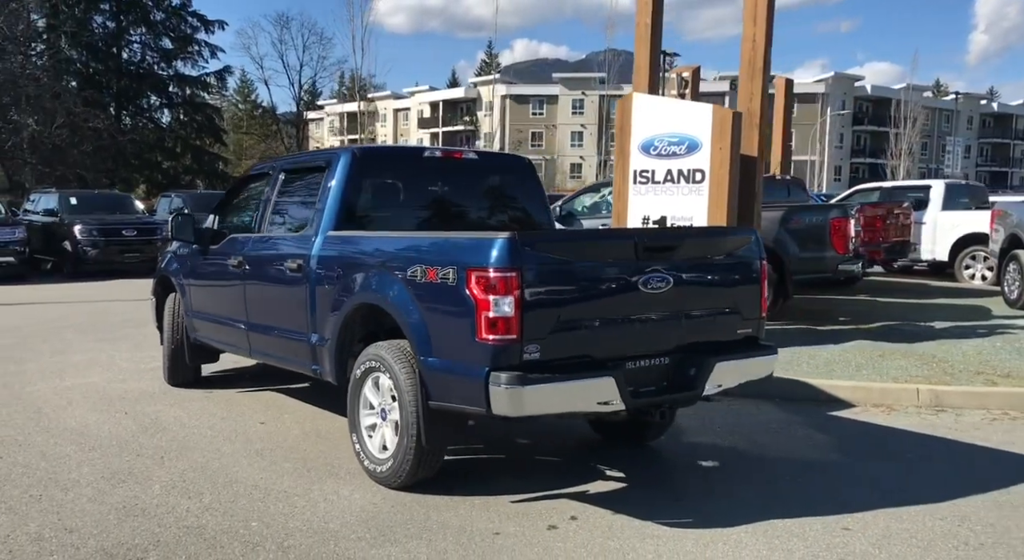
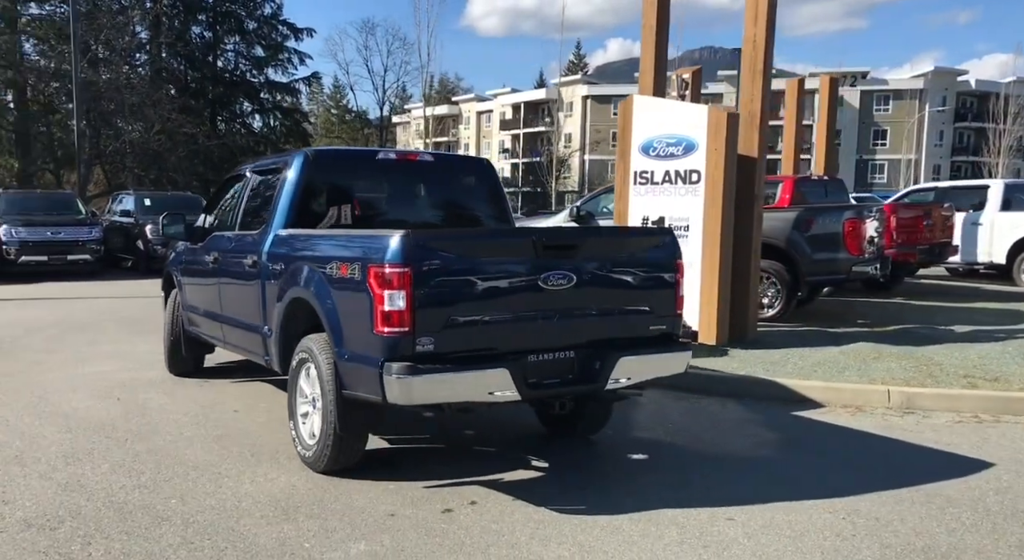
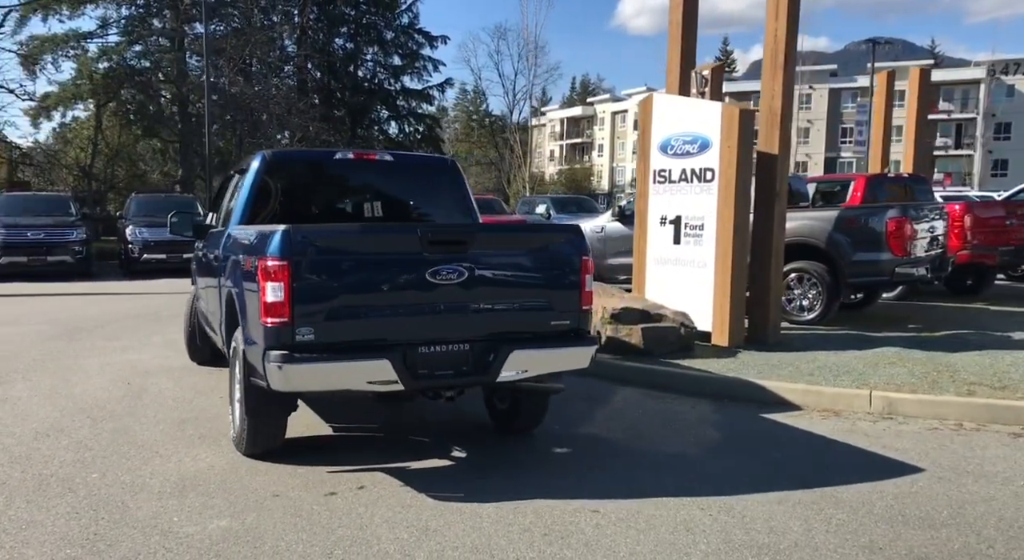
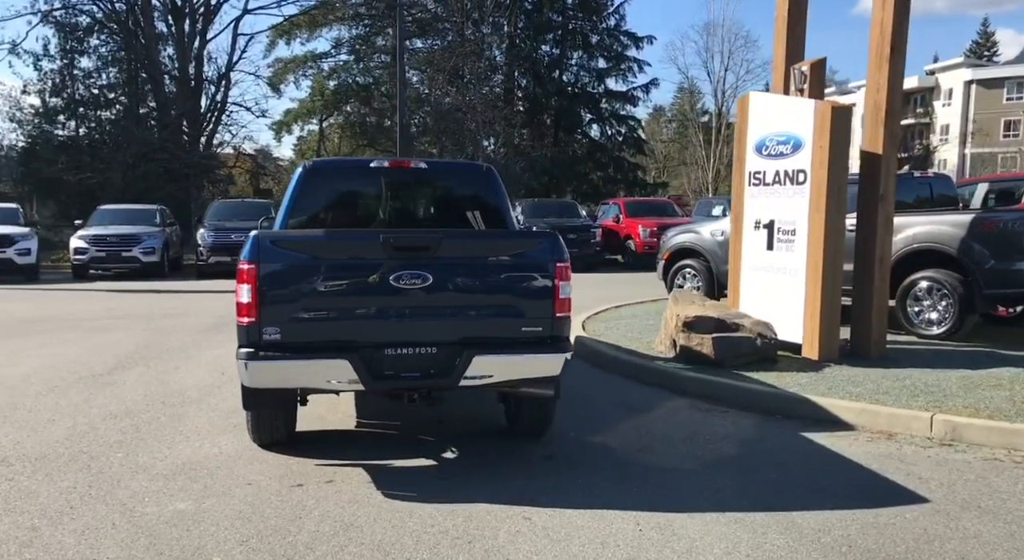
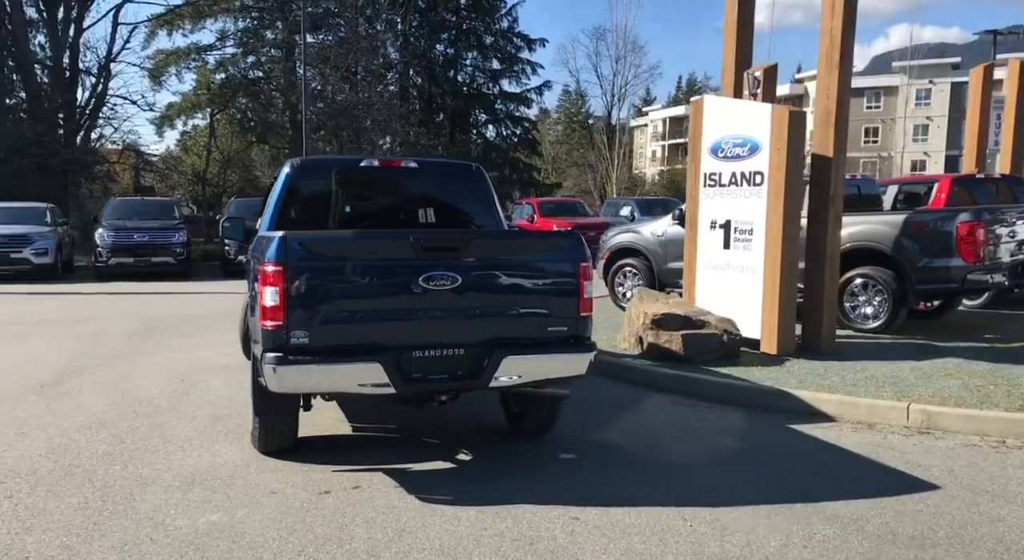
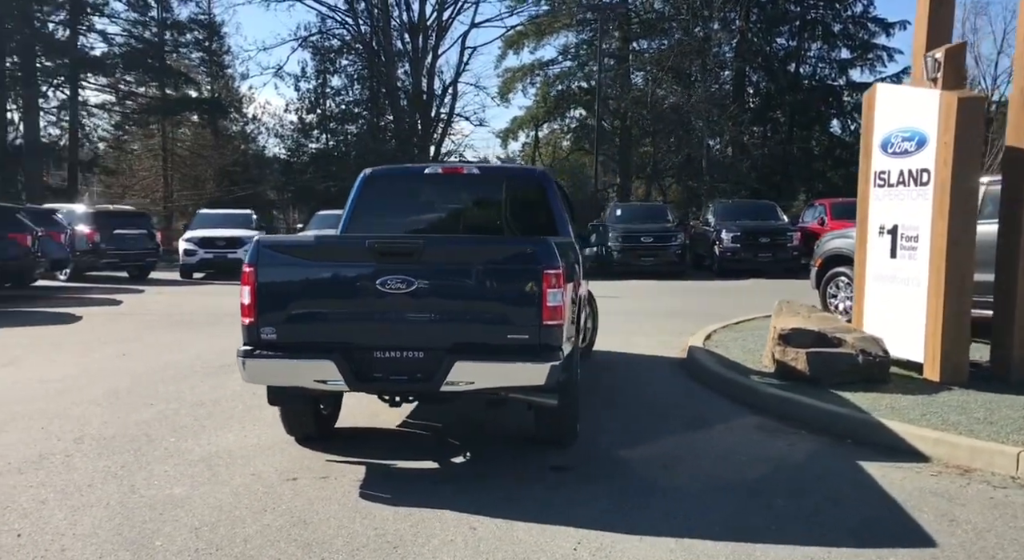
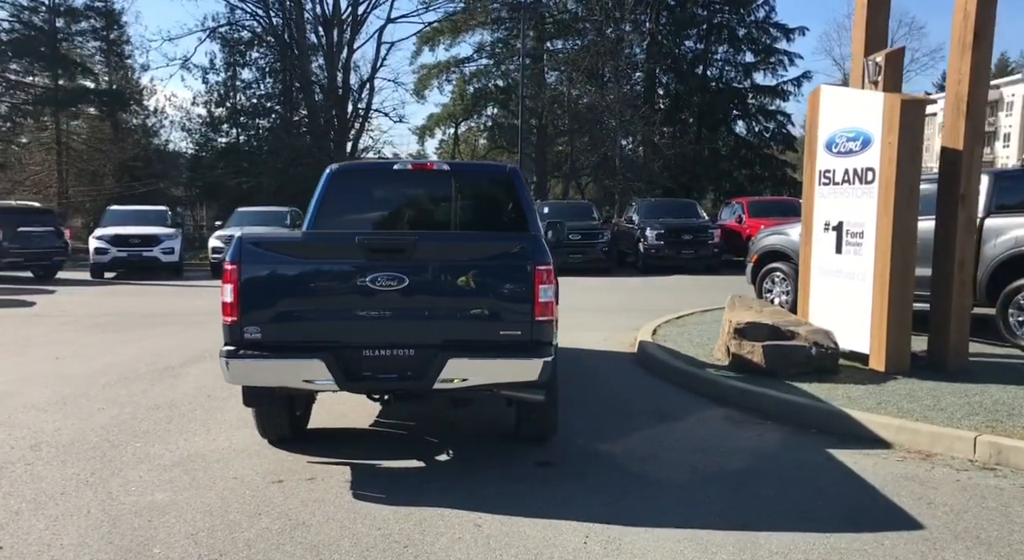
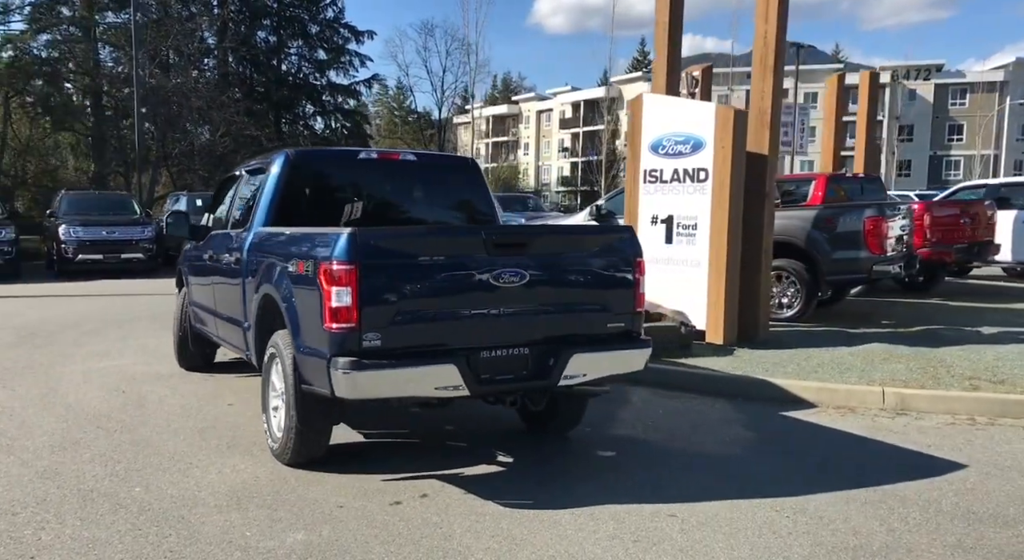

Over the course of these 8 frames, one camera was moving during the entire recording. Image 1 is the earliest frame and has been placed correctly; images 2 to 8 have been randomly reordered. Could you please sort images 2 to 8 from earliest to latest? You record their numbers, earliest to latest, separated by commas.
2, 8, 3, 5, 4, 7, 6
